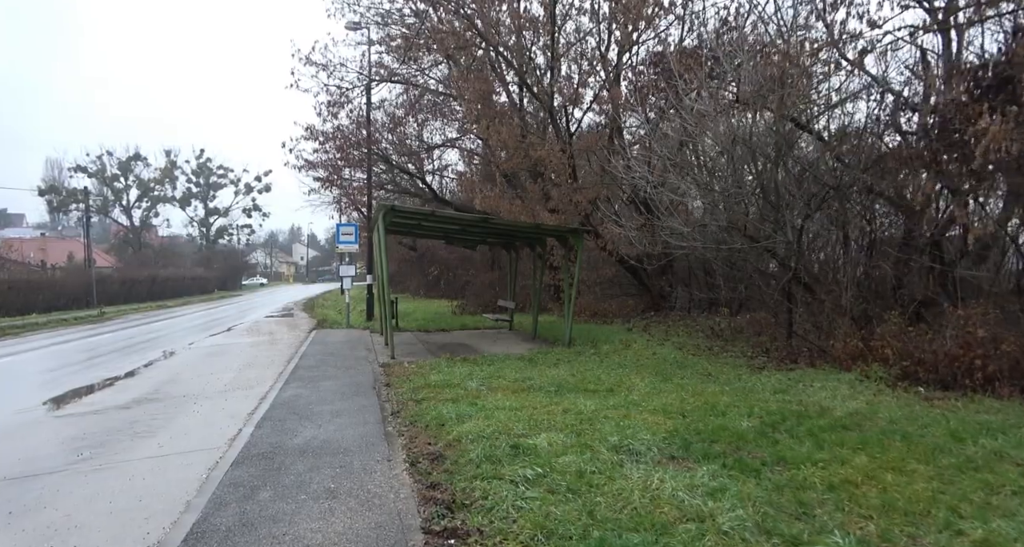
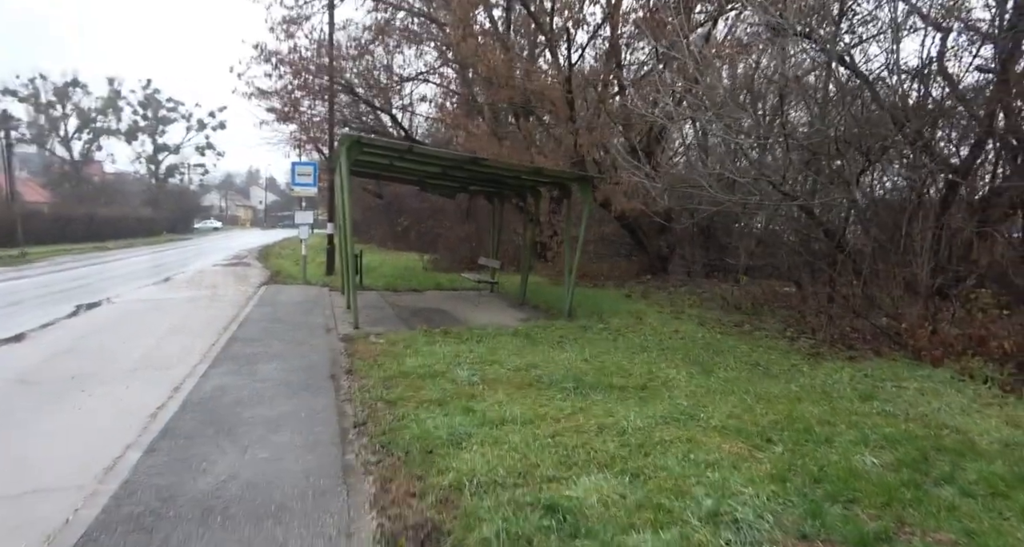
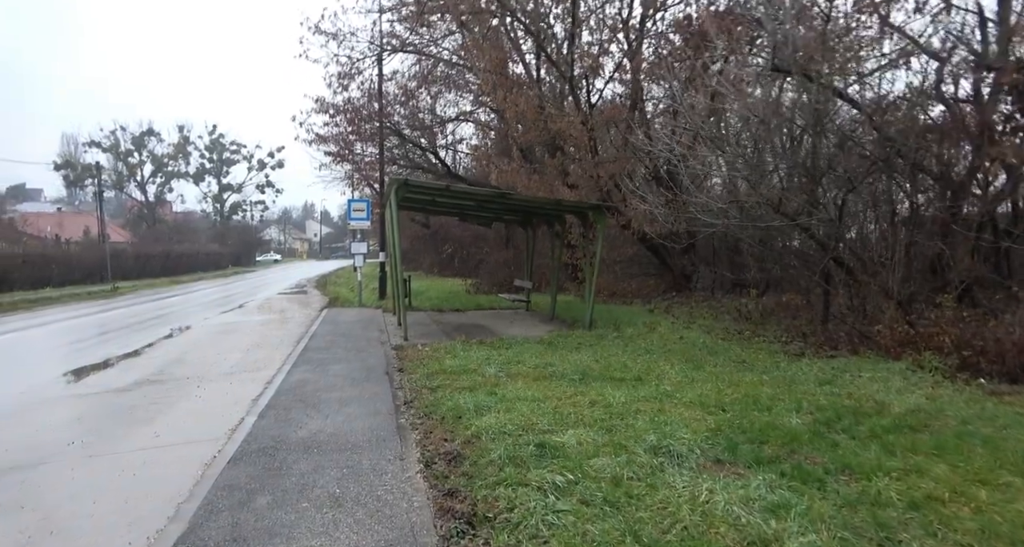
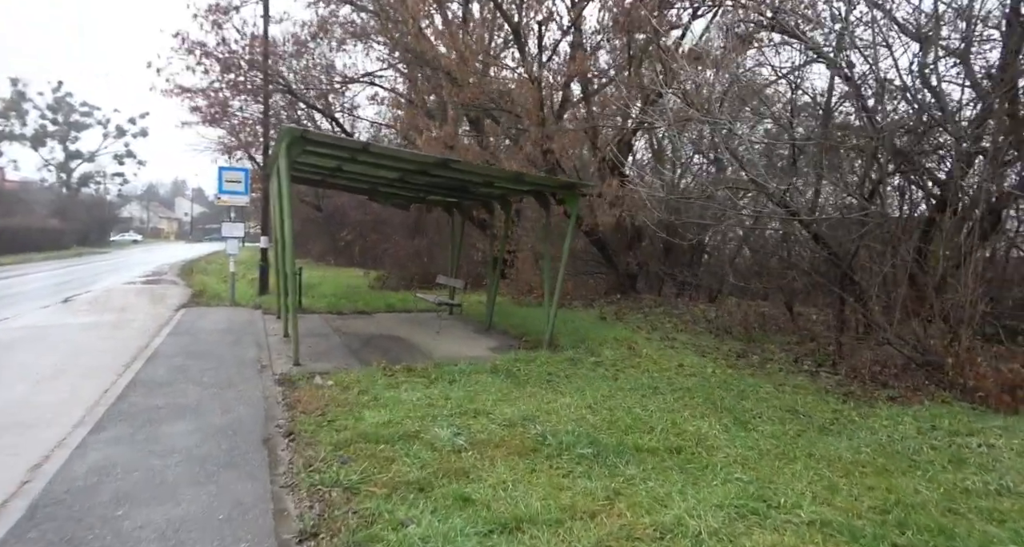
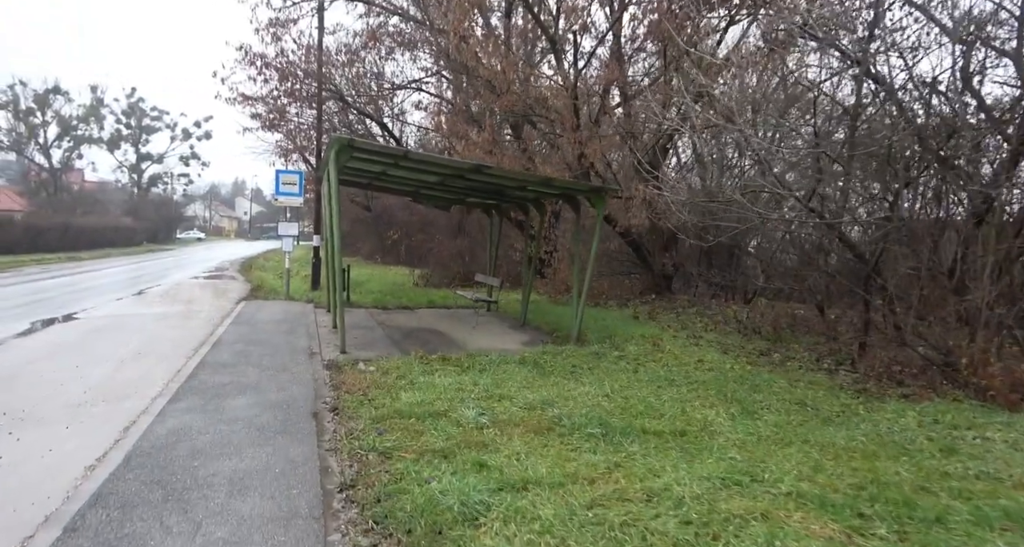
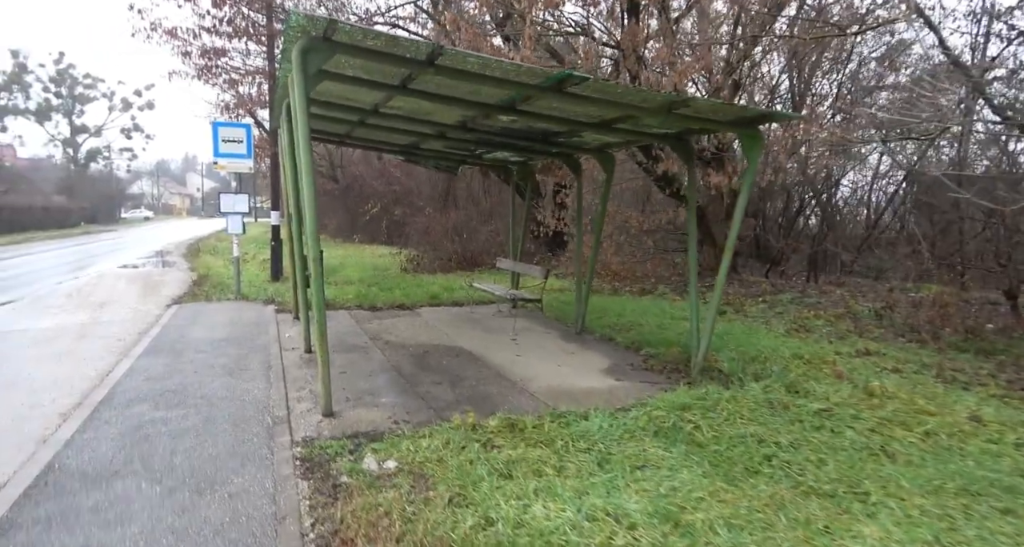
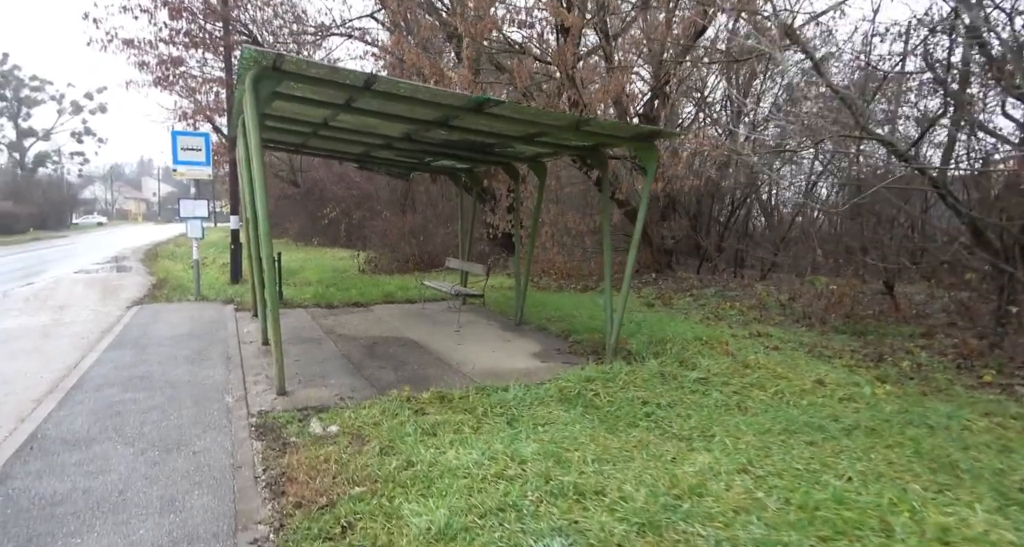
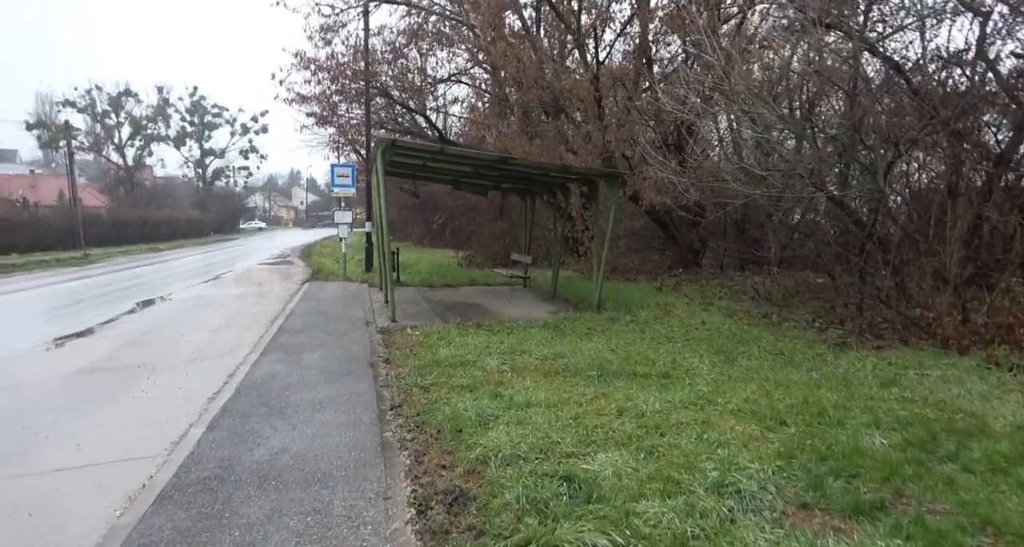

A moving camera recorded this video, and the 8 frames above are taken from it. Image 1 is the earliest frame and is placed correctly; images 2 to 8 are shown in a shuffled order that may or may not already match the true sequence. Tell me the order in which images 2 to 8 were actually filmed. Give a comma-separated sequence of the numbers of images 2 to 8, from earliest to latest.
3, 8, 2, 5, 4, 7, 6
